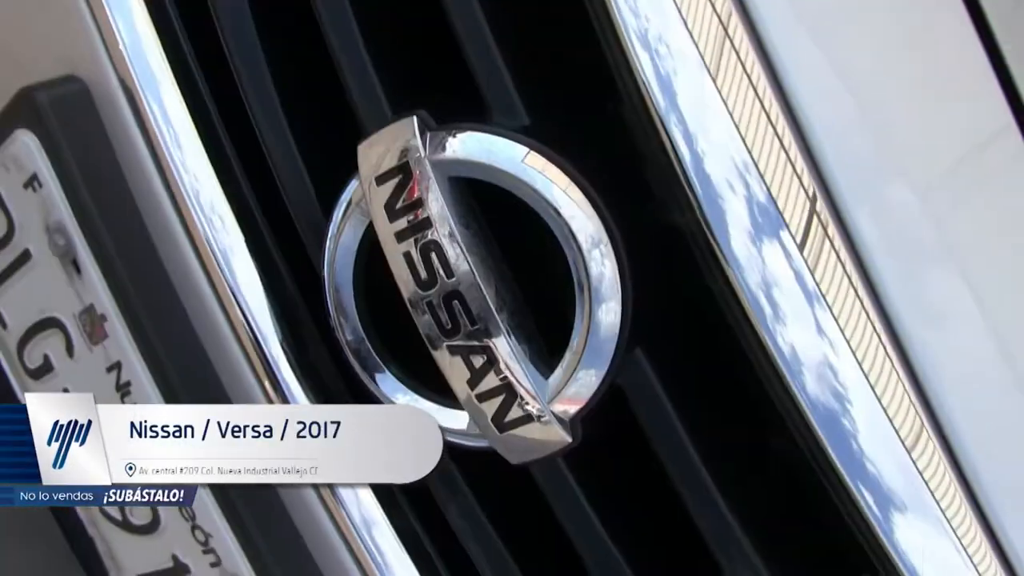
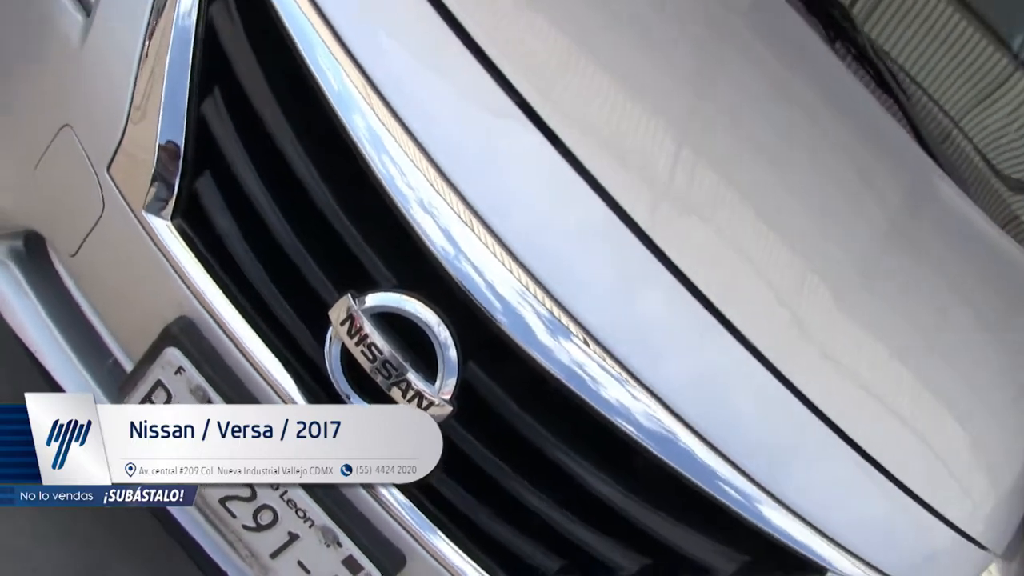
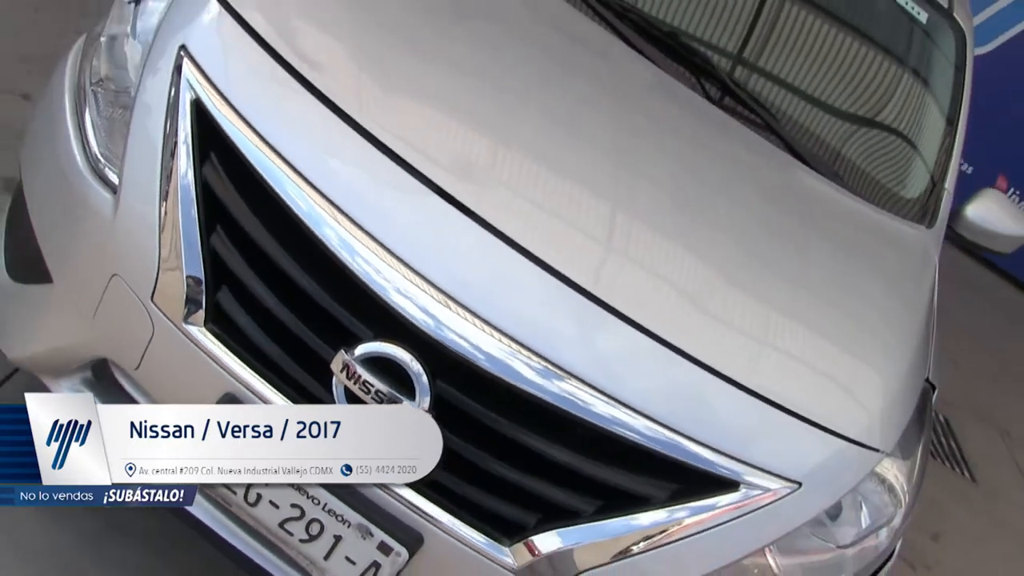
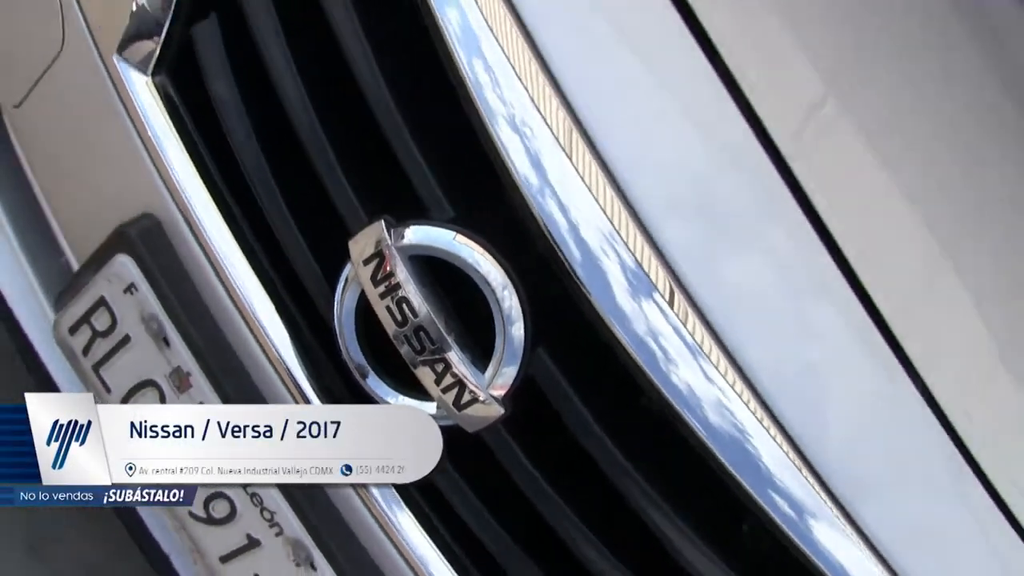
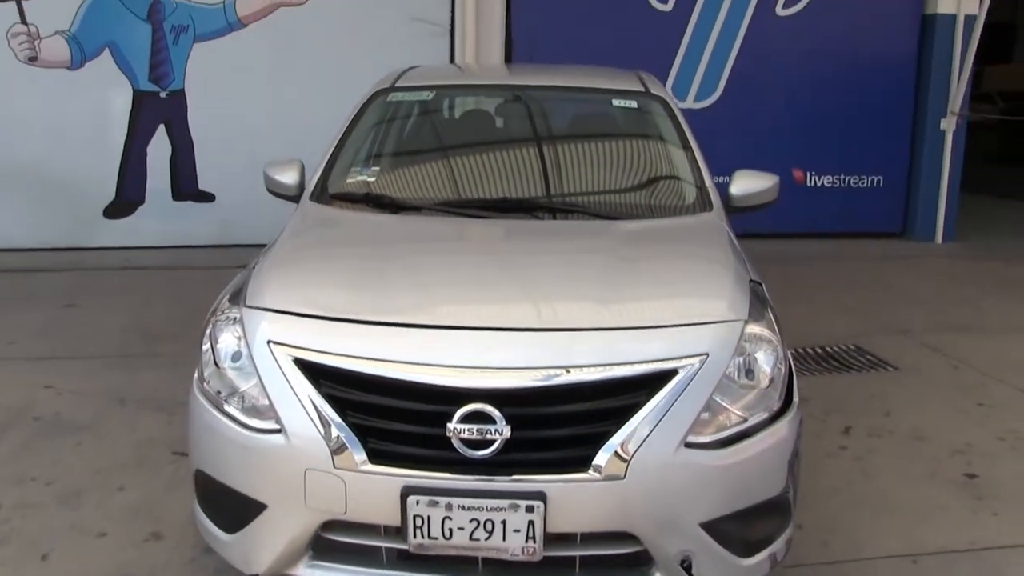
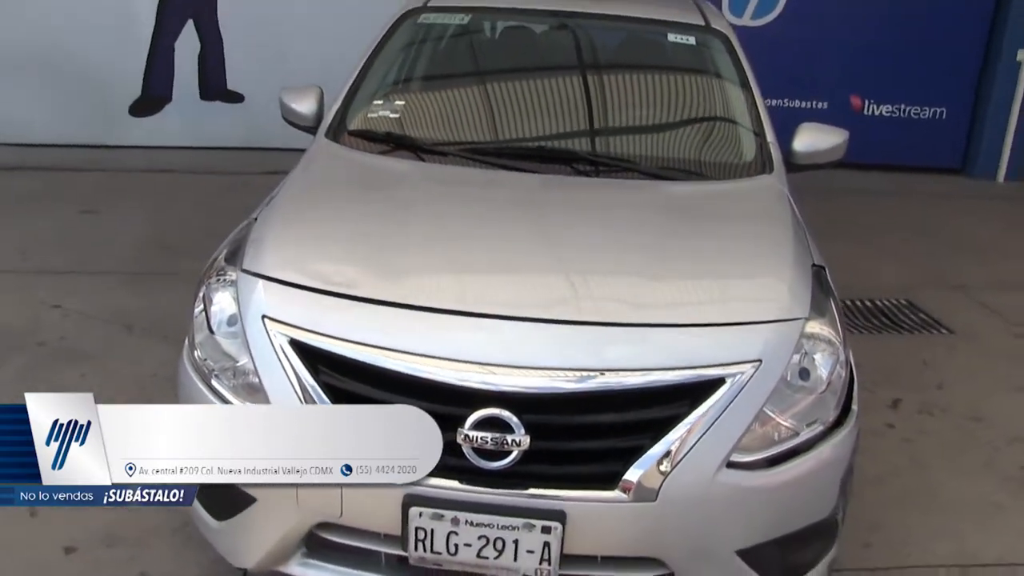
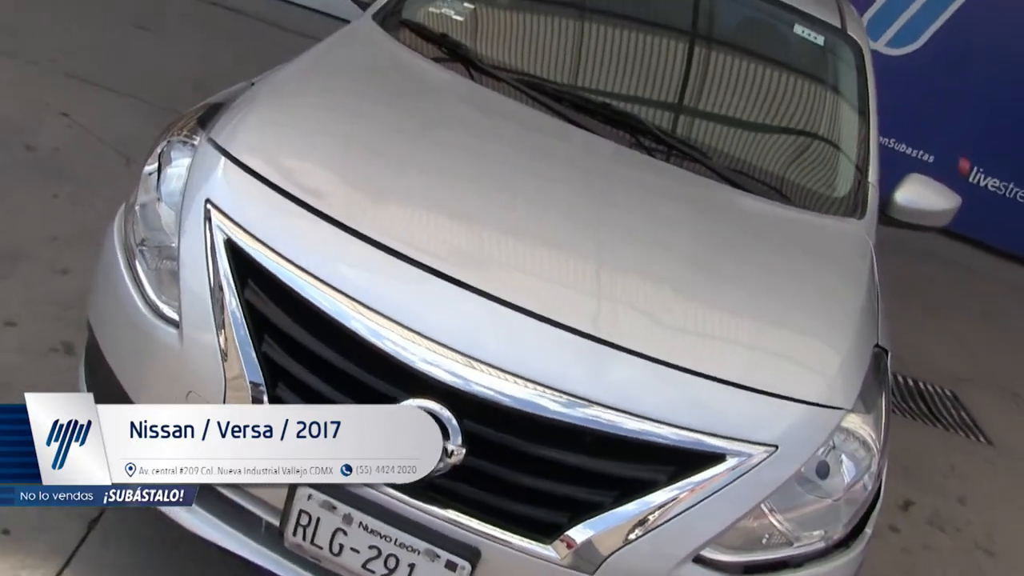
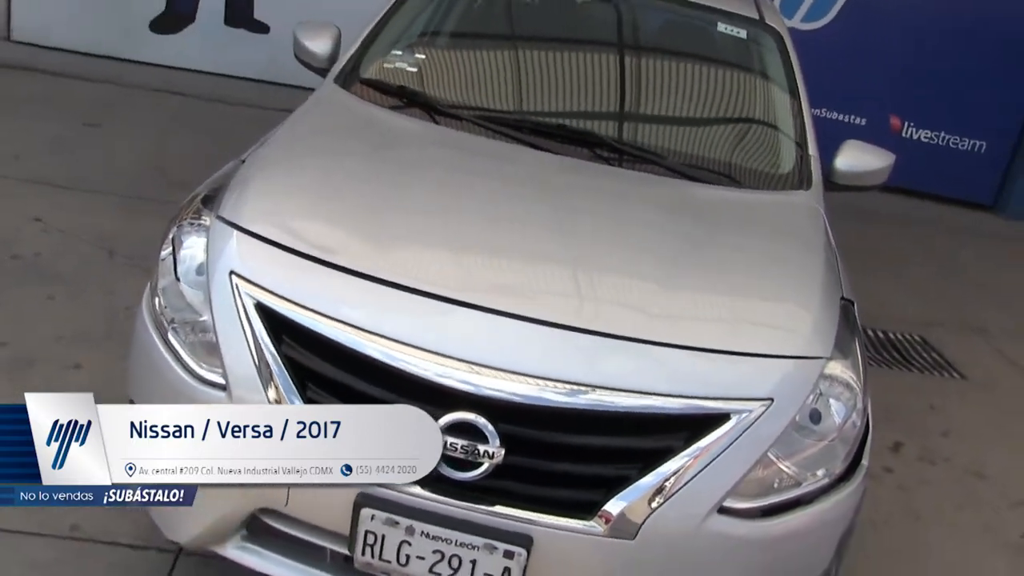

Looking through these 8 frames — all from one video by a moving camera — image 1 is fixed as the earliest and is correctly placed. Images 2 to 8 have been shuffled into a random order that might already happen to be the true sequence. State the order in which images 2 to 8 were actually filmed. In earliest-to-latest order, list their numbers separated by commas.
4, 2, 3, 7, 8, 6, 5
